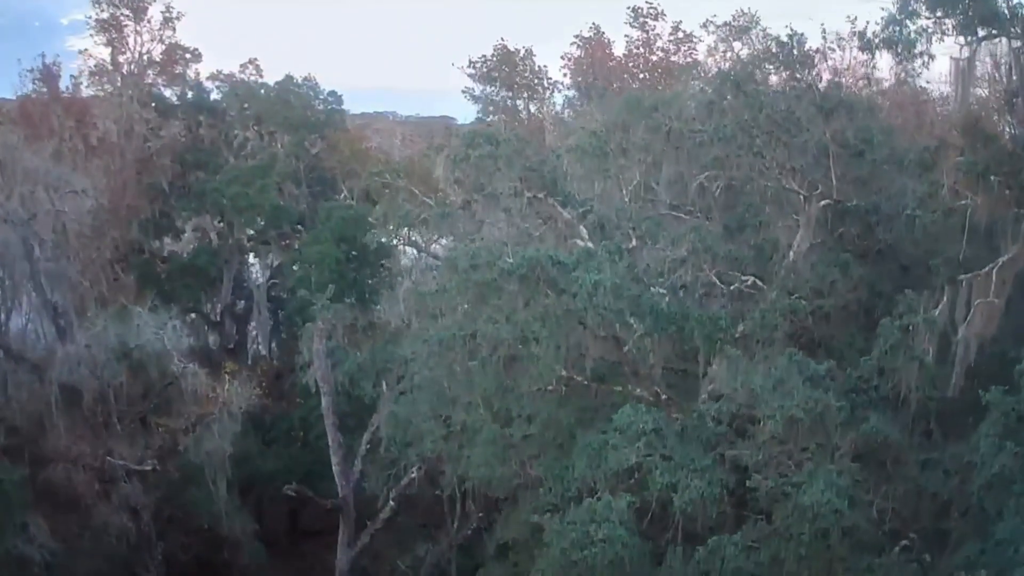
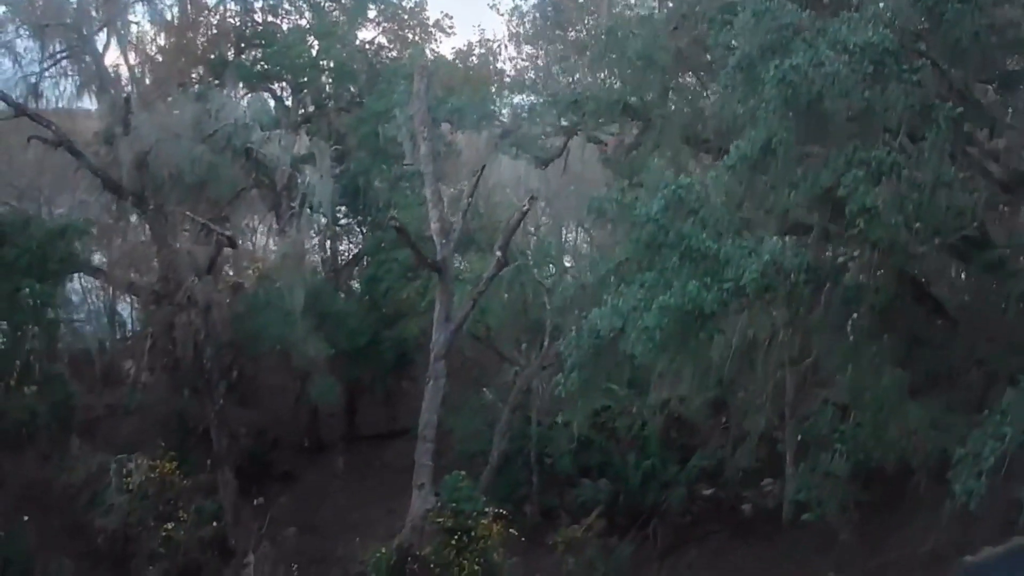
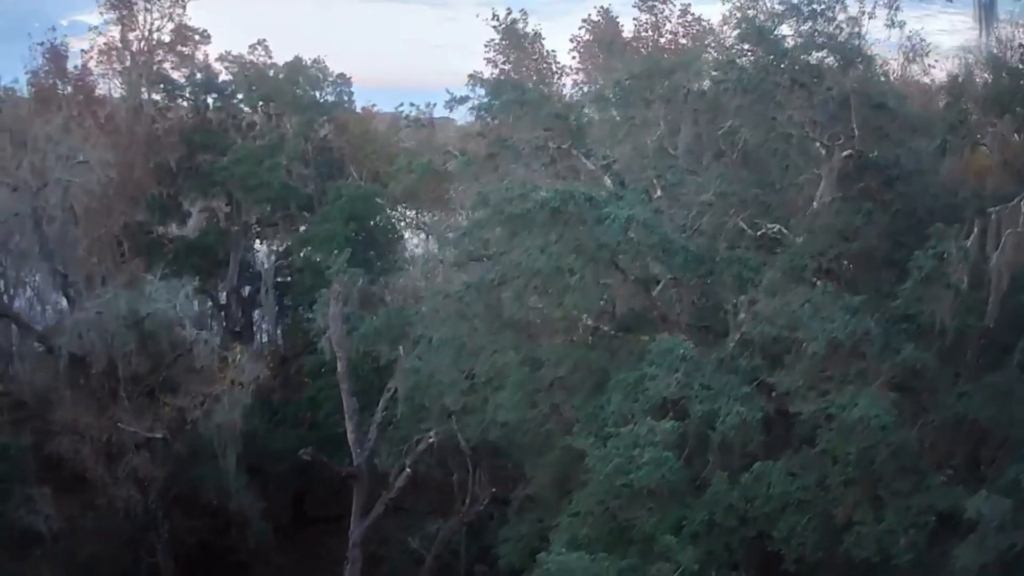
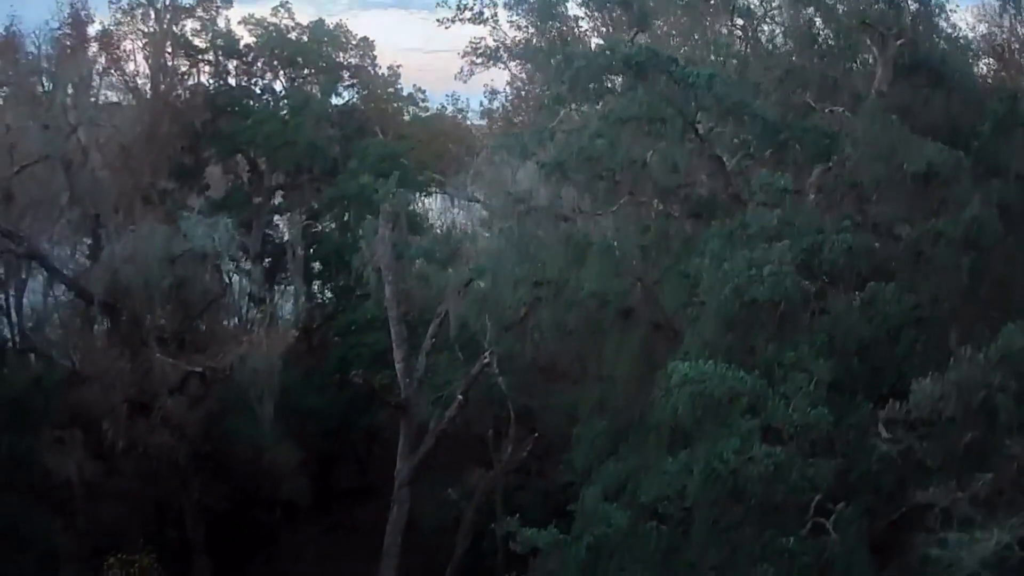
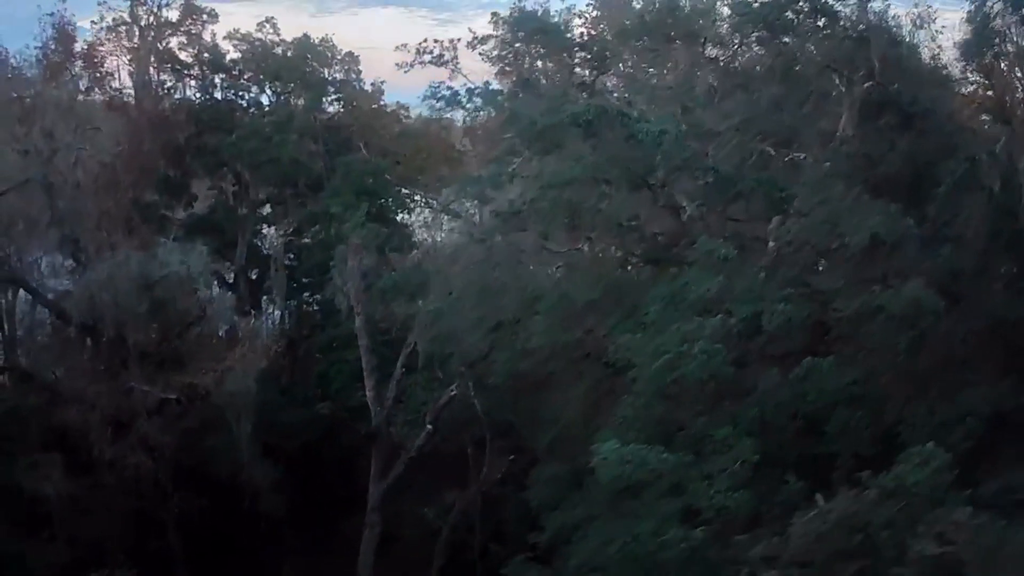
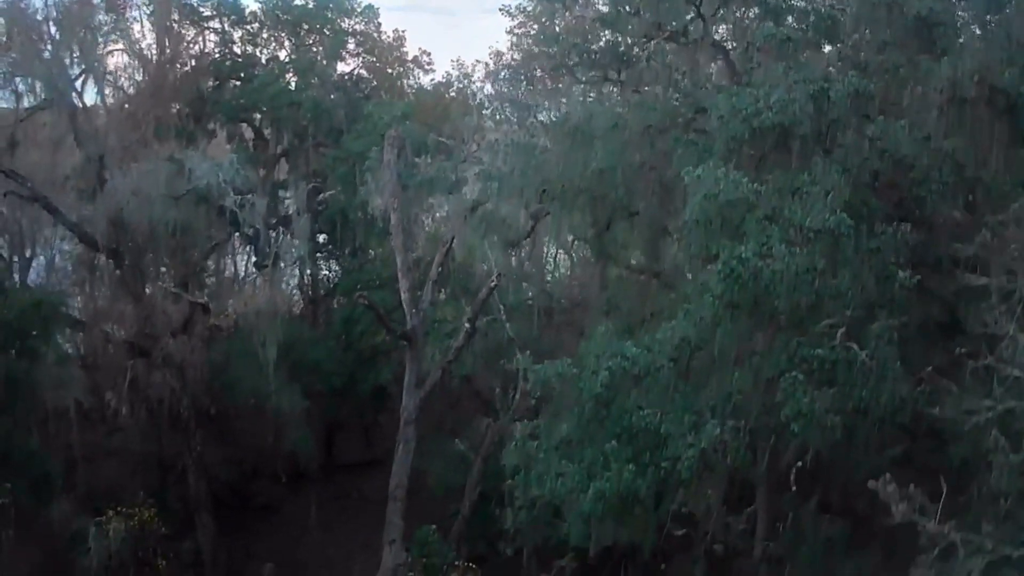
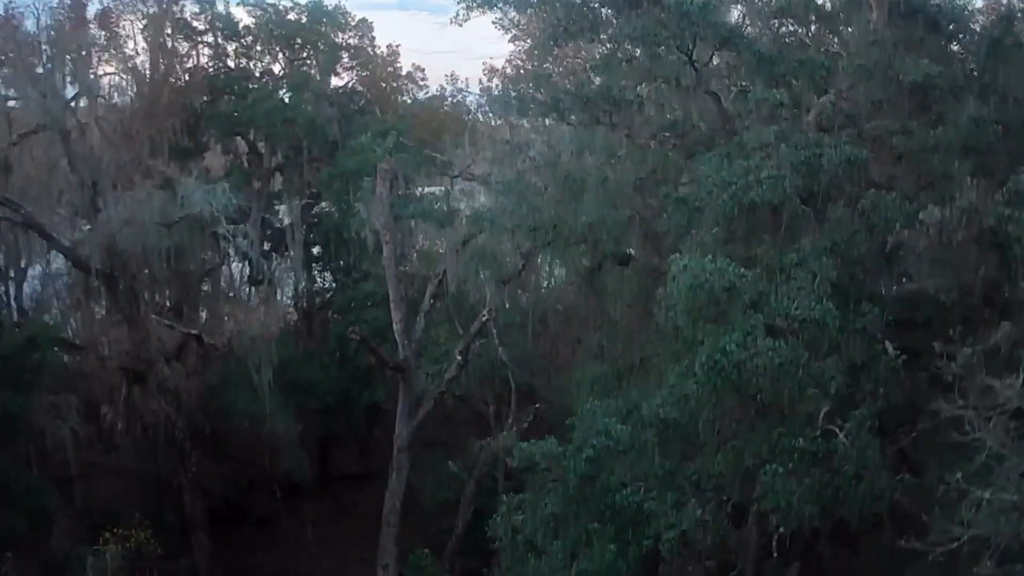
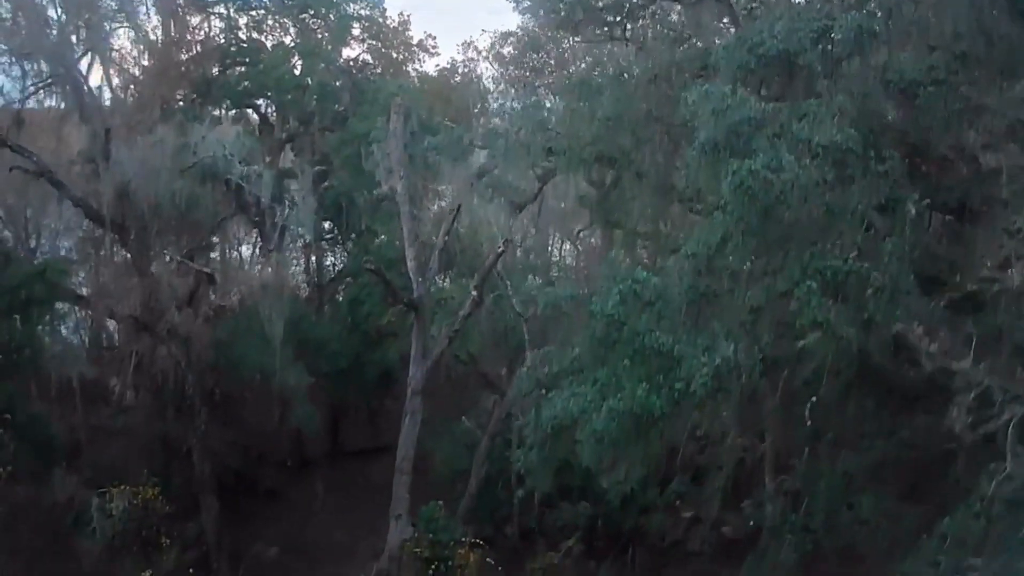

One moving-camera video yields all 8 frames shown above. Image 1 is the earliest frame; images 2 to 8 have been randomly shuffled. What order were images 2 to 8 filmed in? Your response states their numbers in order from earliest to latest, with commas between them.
3, 5, 4, 7, 6, 8, 2
